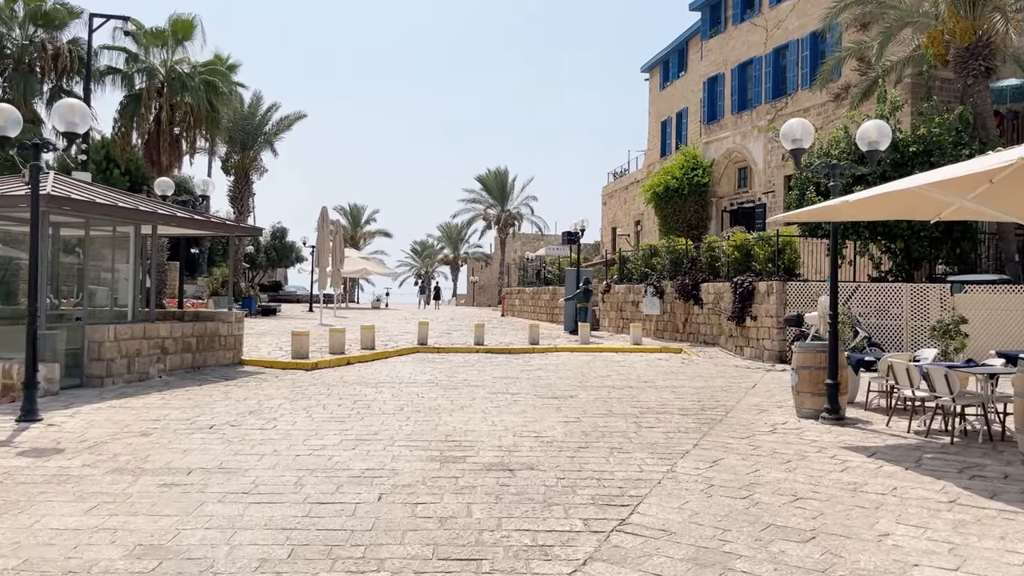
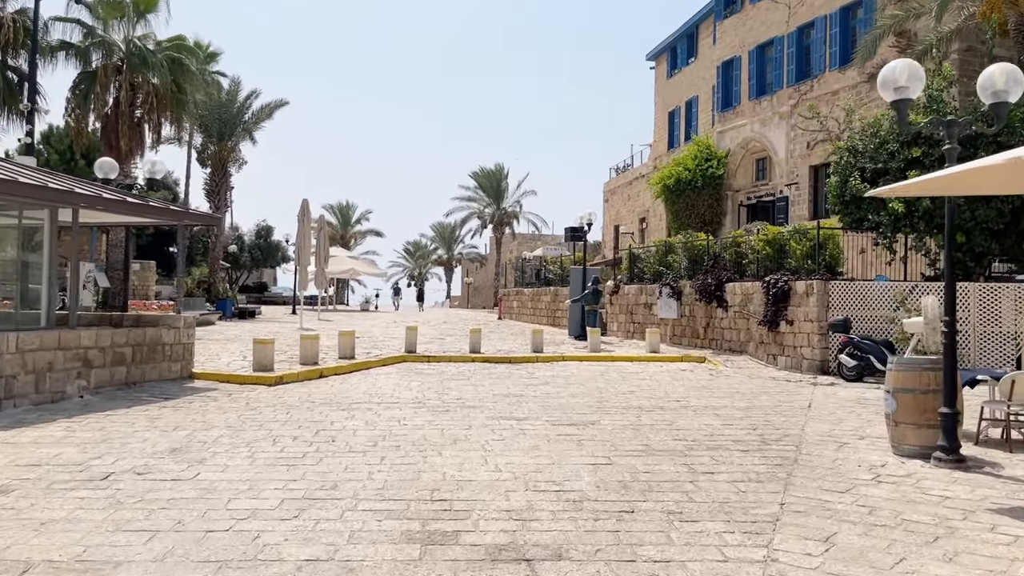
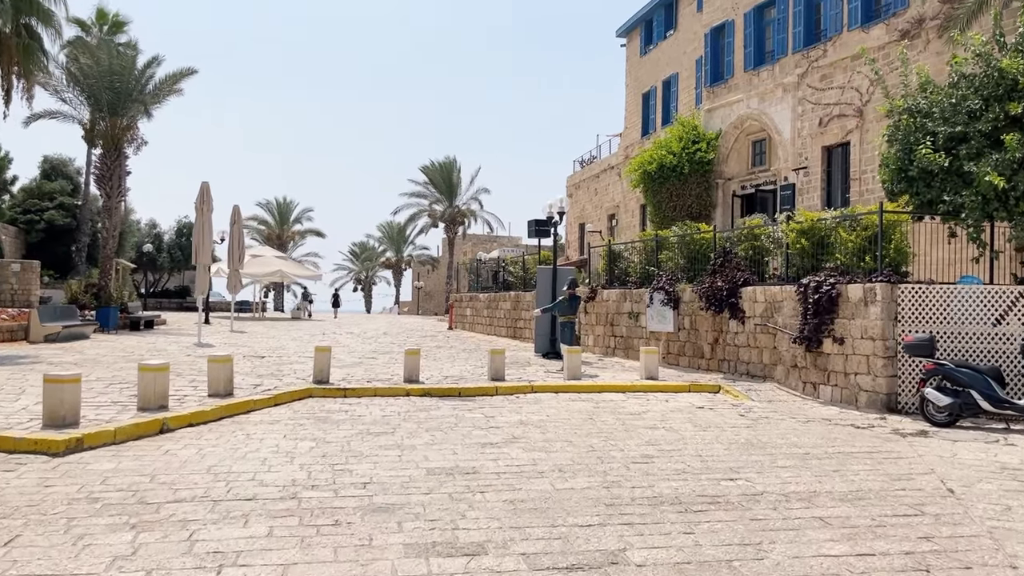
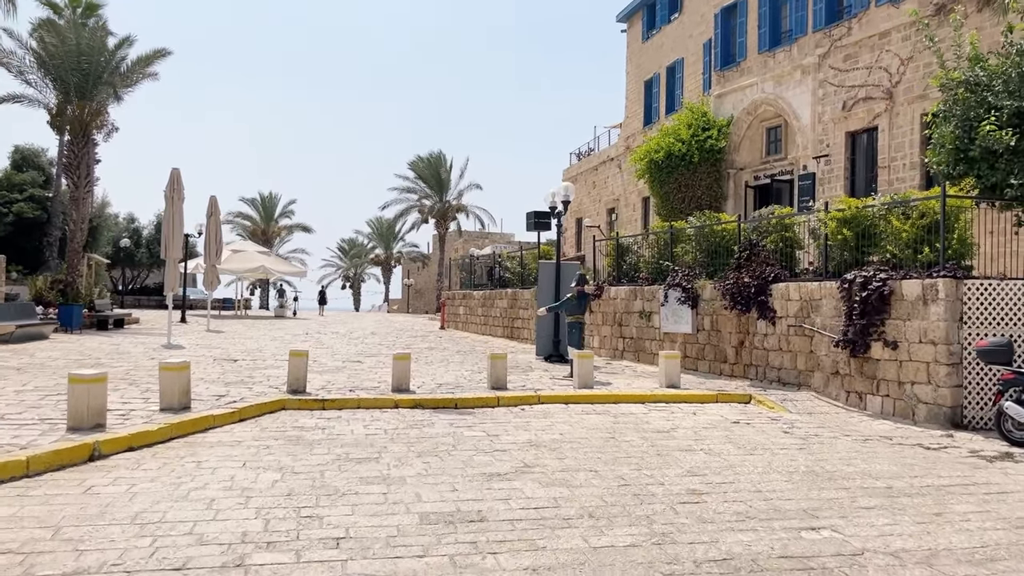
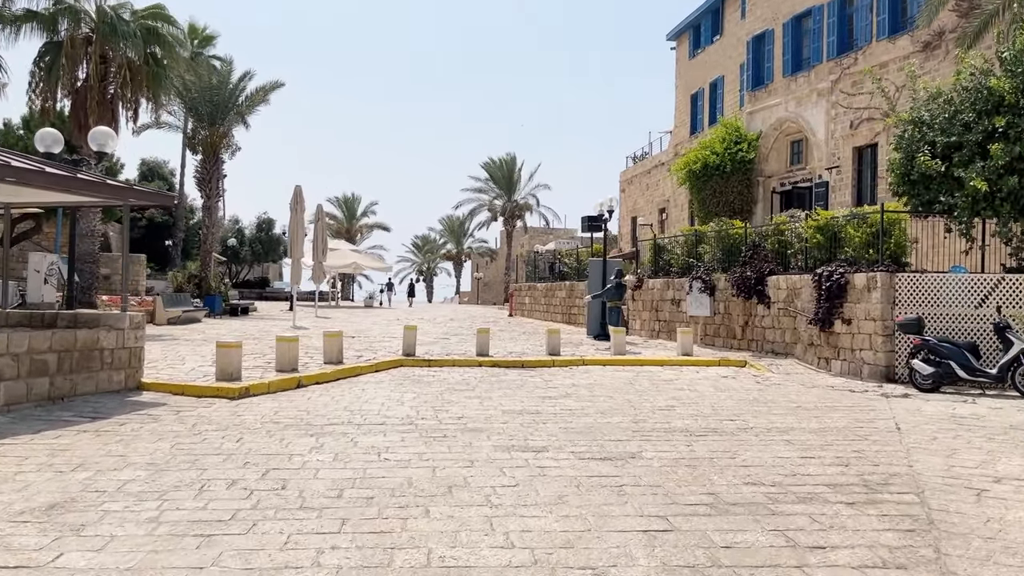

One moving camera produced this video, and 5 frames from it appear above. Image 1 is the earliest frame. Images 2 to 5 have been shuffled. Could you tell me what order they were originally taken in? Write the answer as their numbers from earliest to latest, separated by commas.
2, 5, 3, 4
